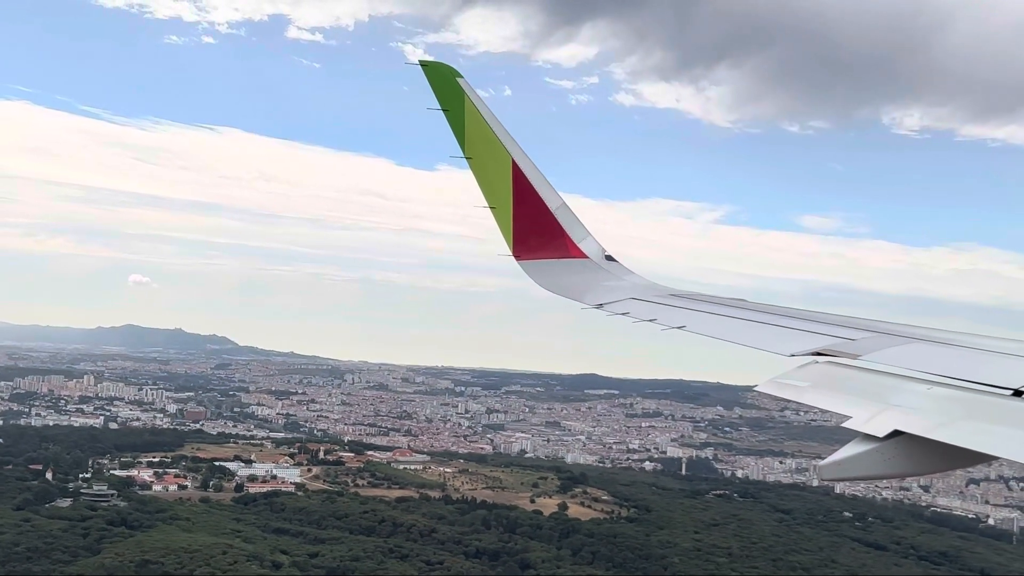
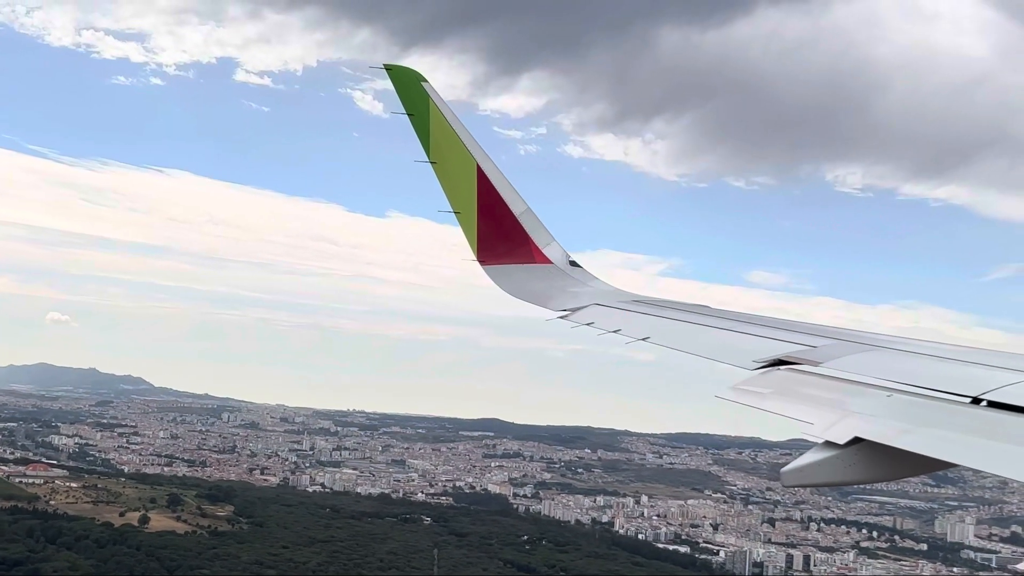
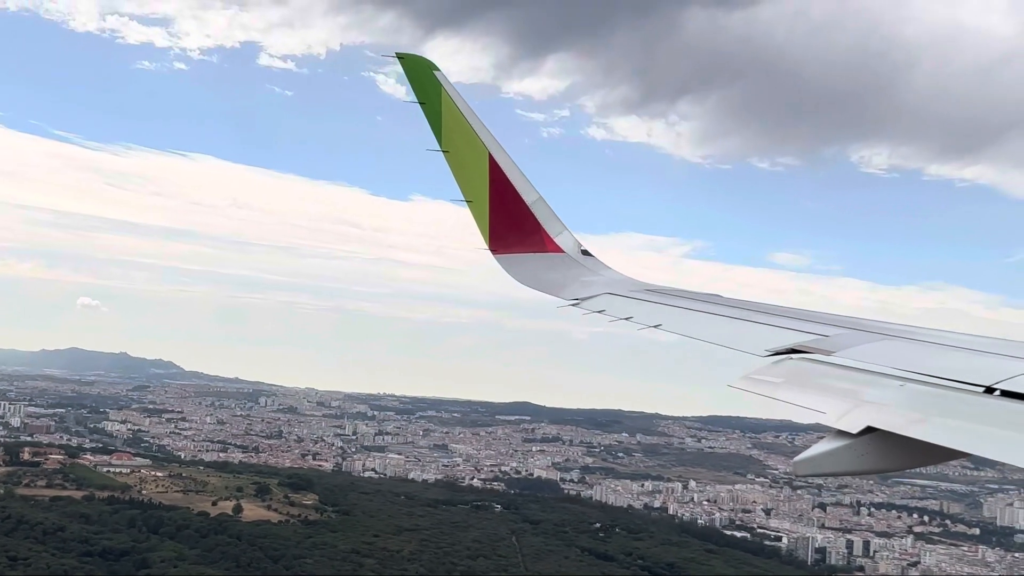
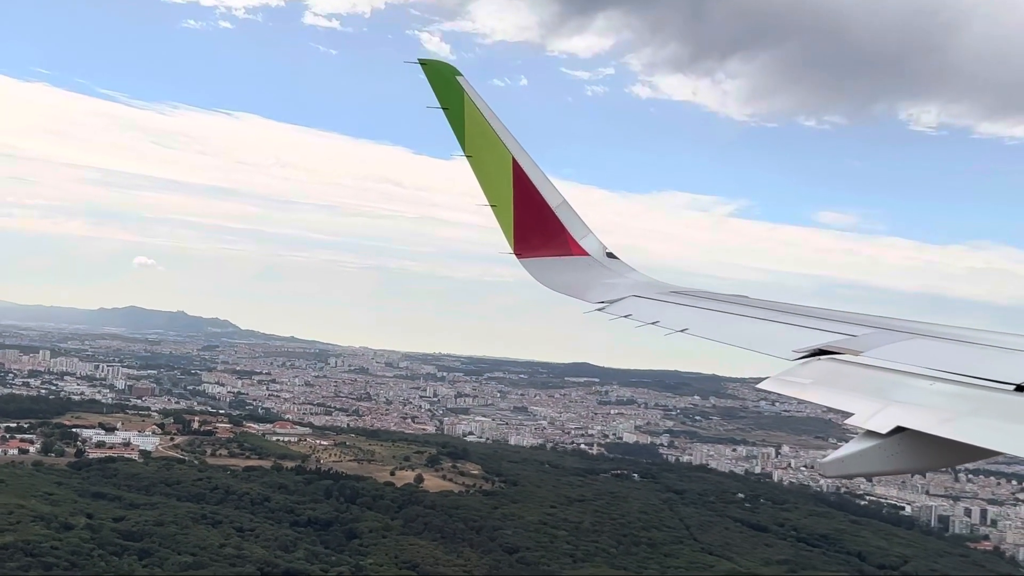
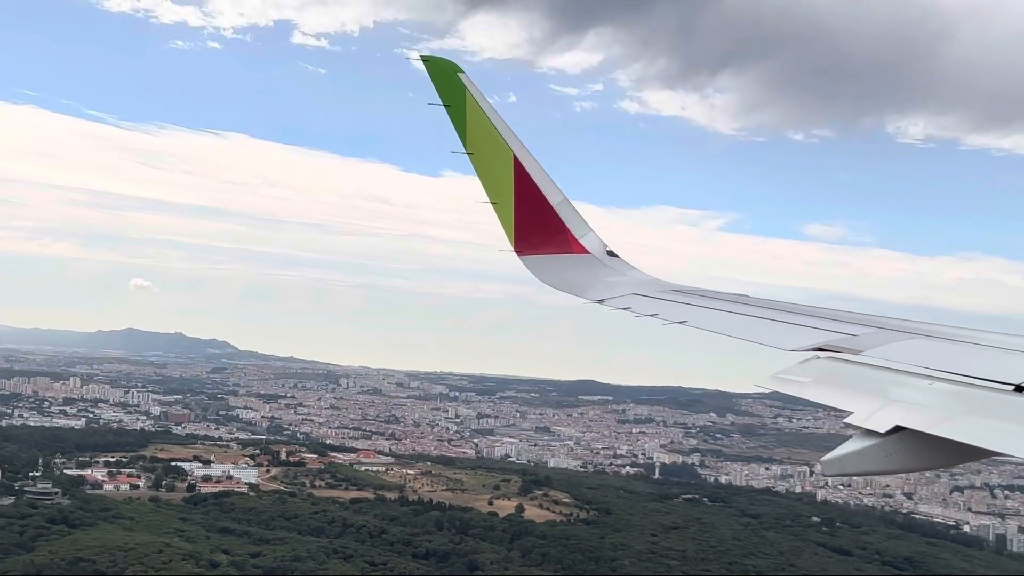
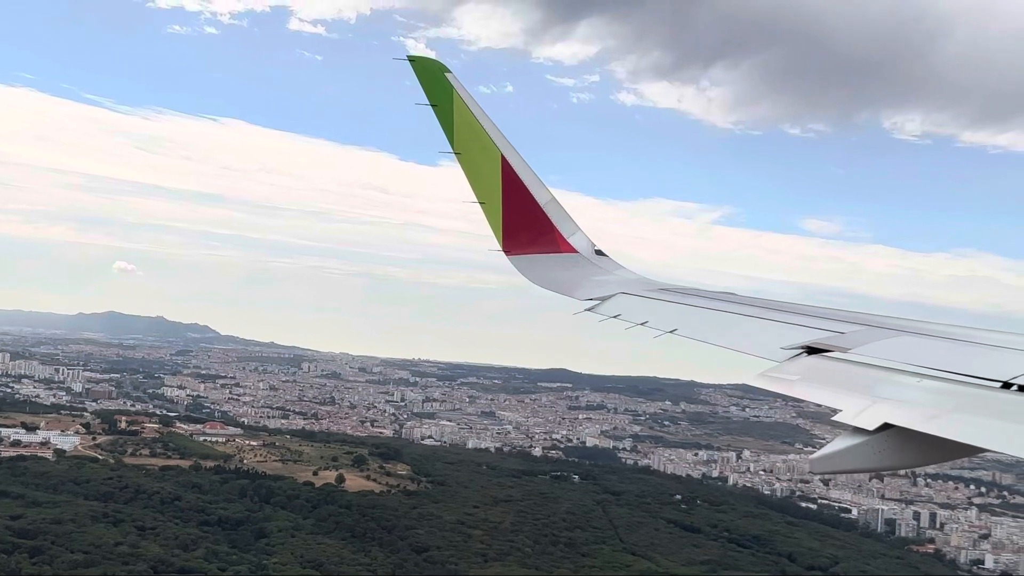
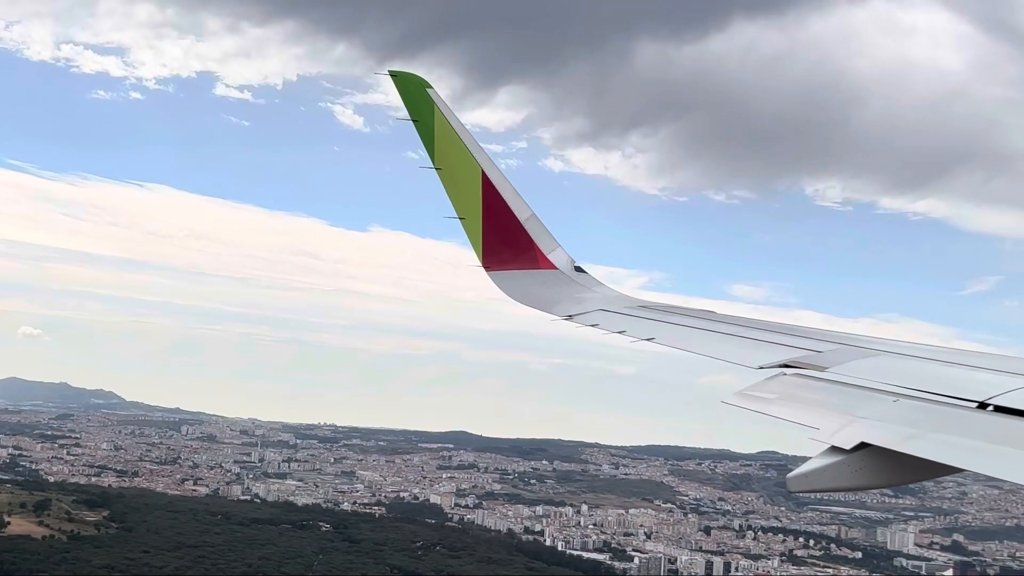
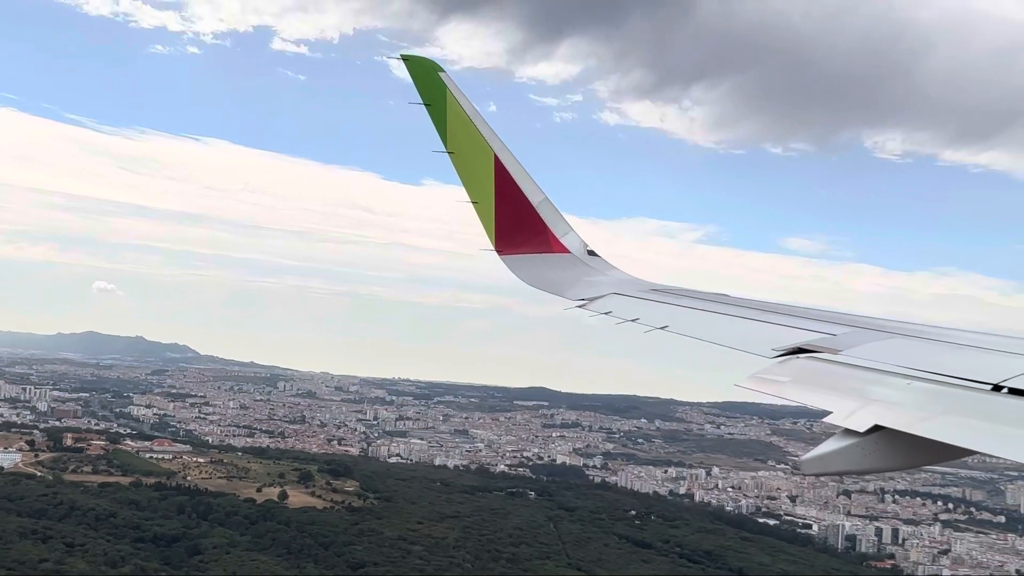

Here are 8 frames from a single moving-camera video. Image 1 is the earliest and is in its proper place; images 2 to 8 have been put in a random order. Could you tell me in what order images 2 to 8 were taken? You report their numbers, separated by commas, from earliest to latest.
5, 4, 6, 8, 3, 2, 7
